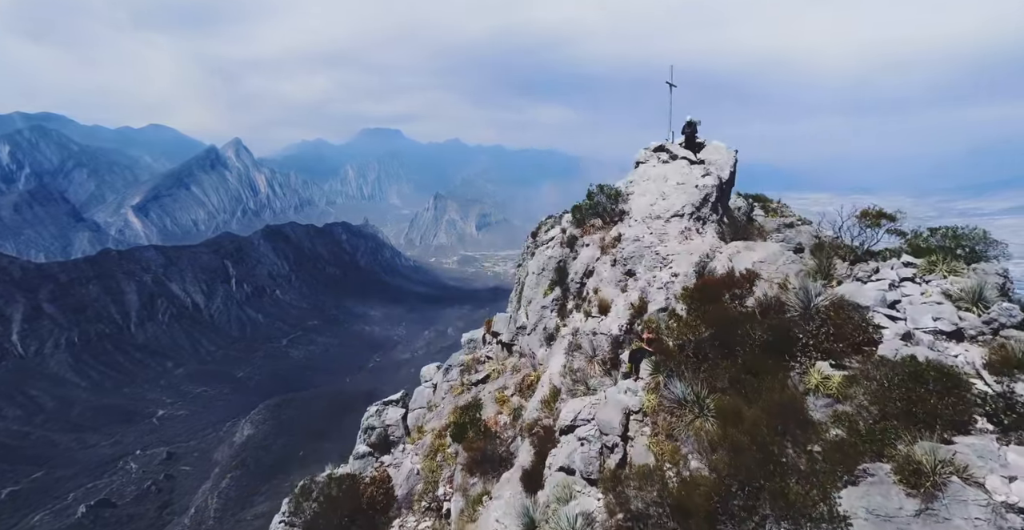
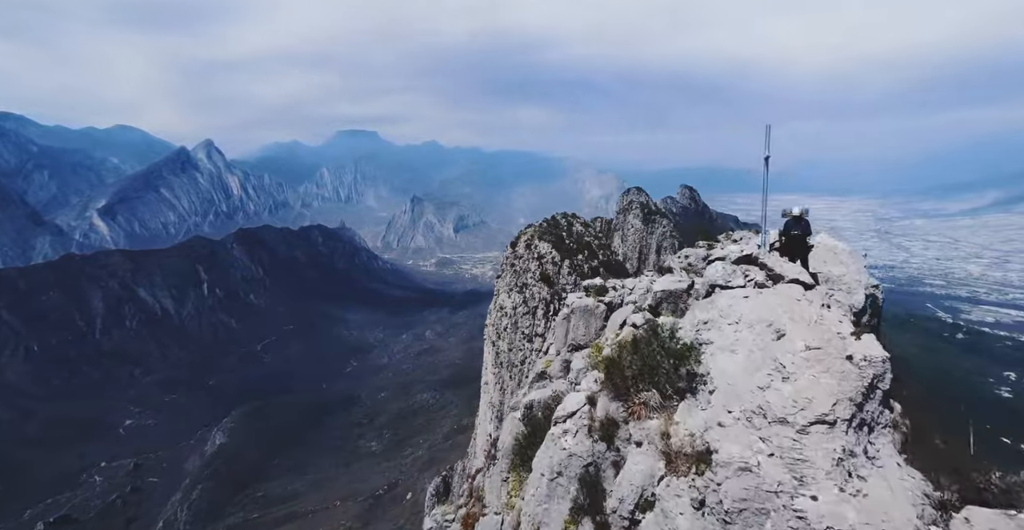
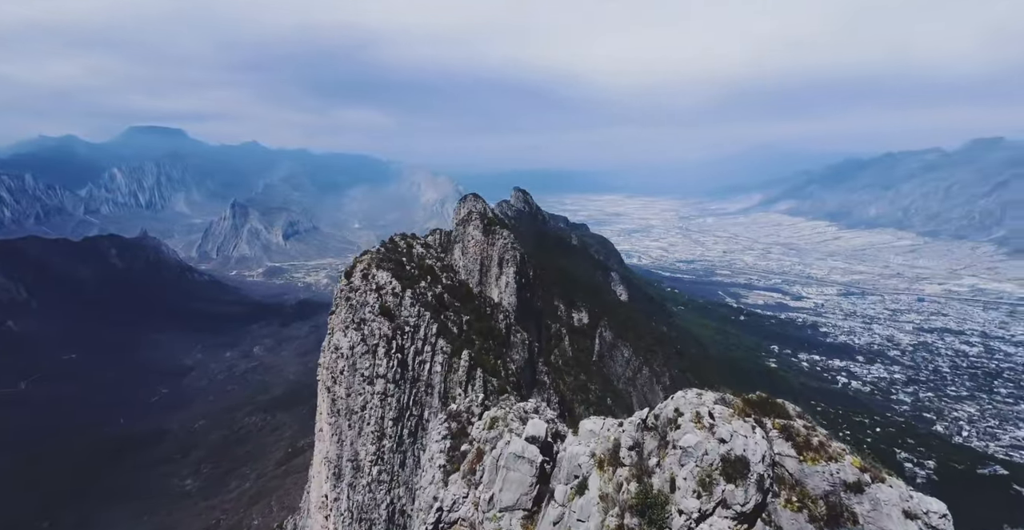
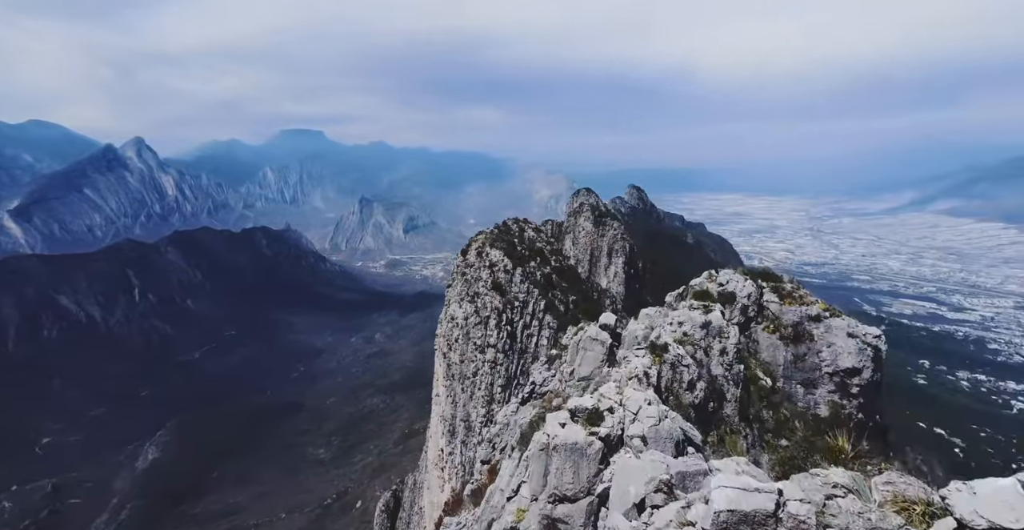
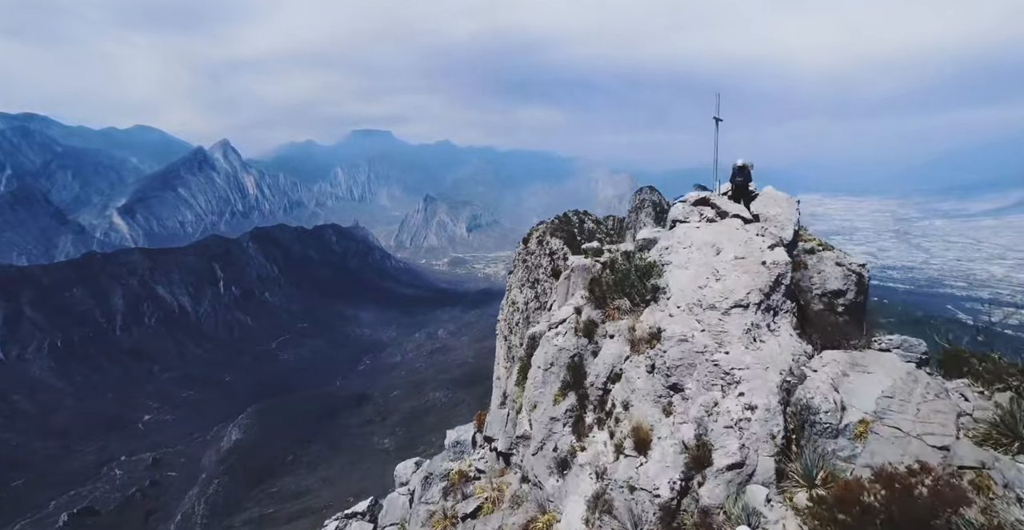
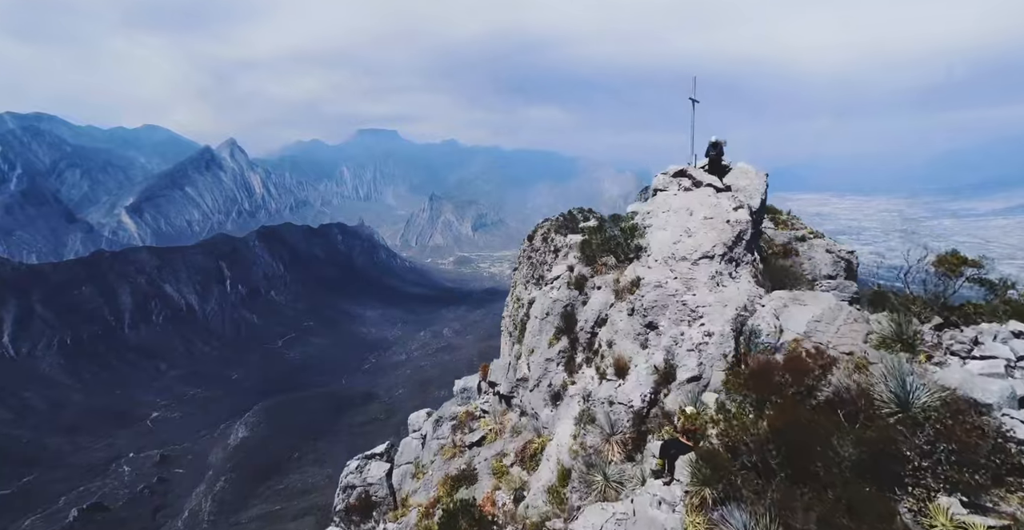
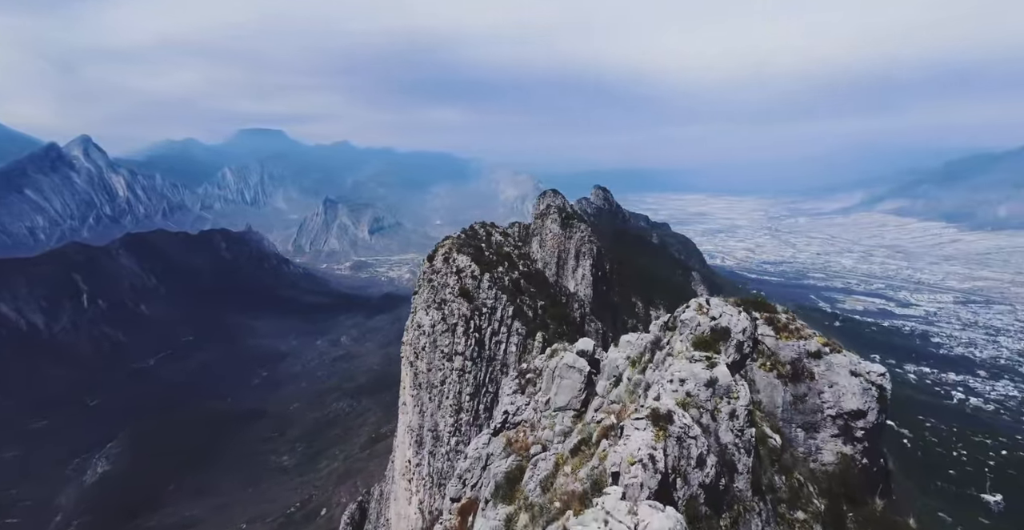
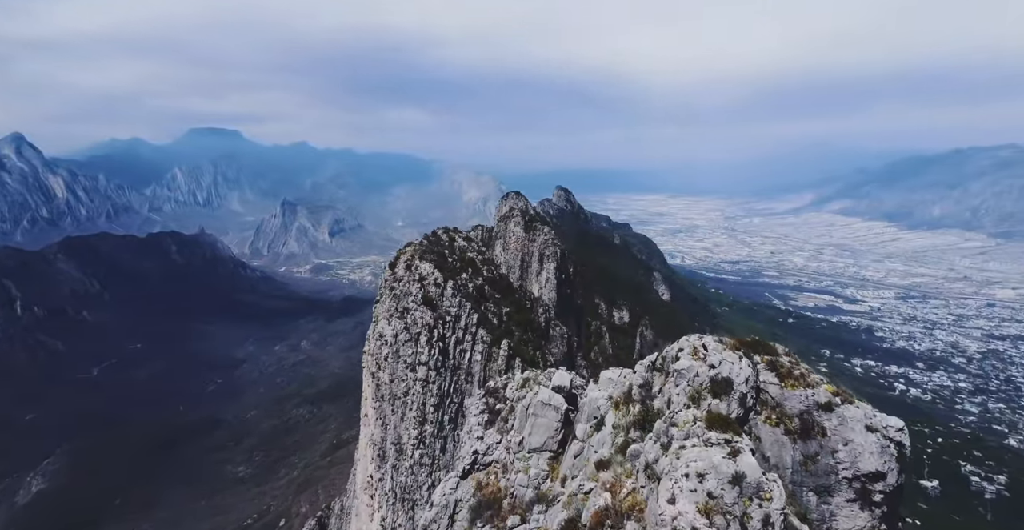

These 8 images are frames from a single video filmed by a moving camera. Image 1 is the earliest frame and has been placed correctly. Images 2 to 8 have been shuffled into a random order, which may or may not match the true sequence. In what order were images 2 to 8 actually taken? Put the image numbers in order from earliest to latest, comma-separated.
6, 5, 2, 4, 7, 8, 3
